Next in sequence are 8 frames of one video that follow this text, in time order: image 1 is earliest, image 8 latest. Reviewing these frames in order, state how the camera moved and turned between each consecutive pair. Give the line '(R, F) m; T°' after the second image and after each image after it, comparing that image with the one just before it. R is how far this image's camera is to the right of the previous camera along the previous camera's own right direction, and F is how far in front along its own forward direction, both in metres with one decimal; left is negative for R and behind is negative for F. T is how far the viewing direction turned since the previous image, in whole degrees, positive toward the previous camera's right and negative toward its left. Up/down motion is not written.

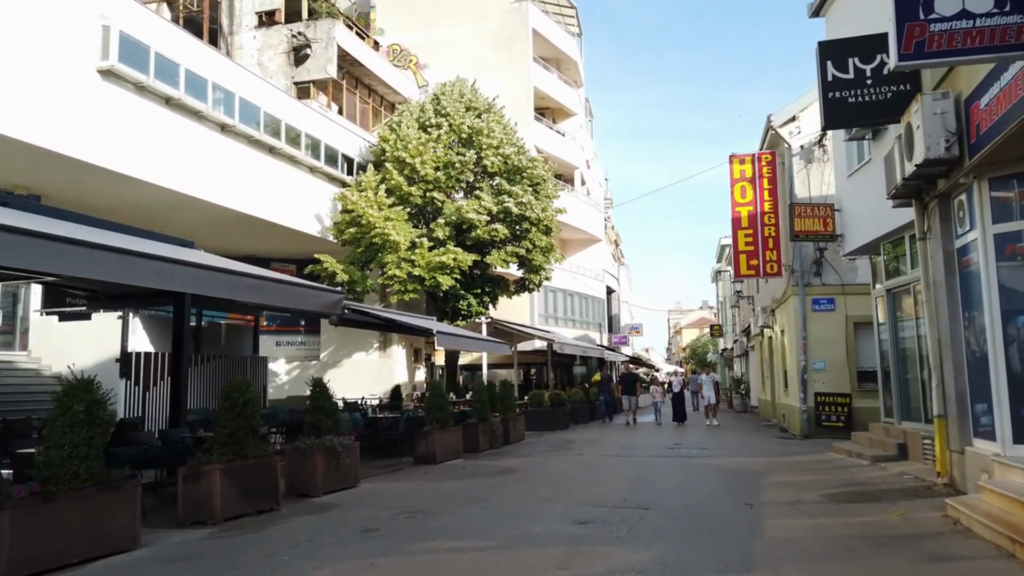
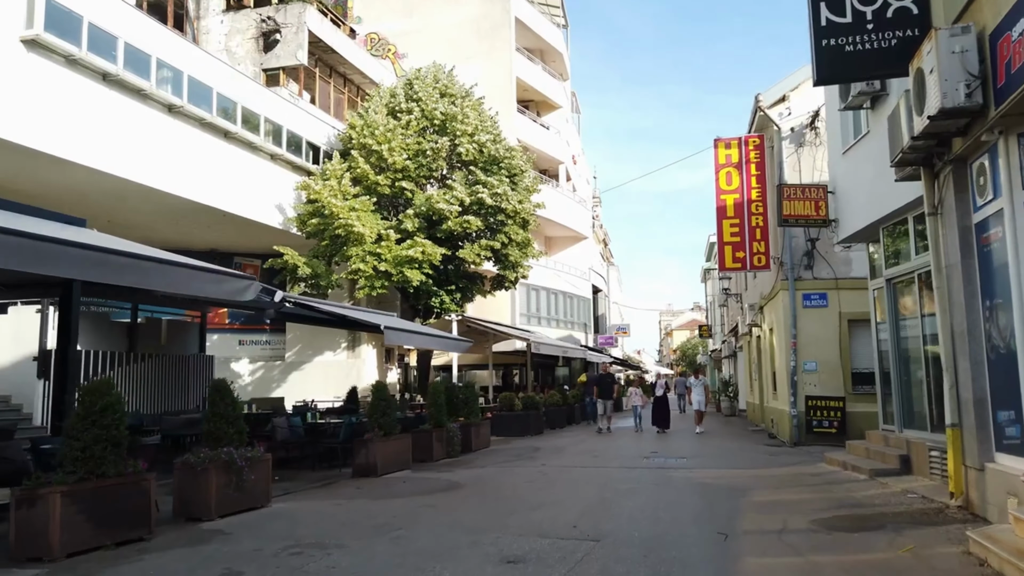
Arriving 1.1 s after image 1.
(+0.6, +1.5) m; +1°
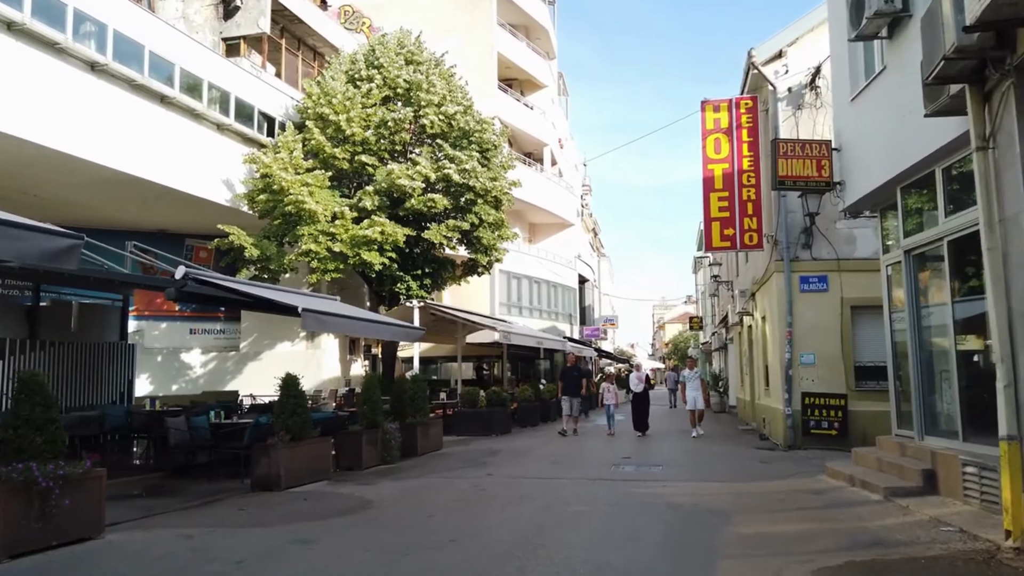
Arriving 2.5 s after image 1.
(+0.7, +2.0) m; 0°
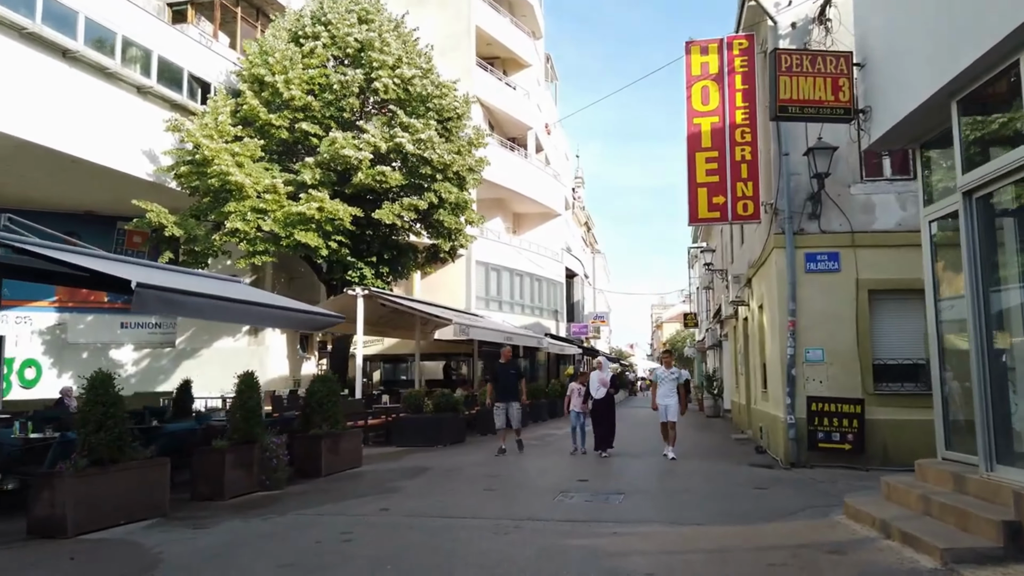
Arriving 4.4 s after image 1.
(+1.0, +2.7) m; 0°
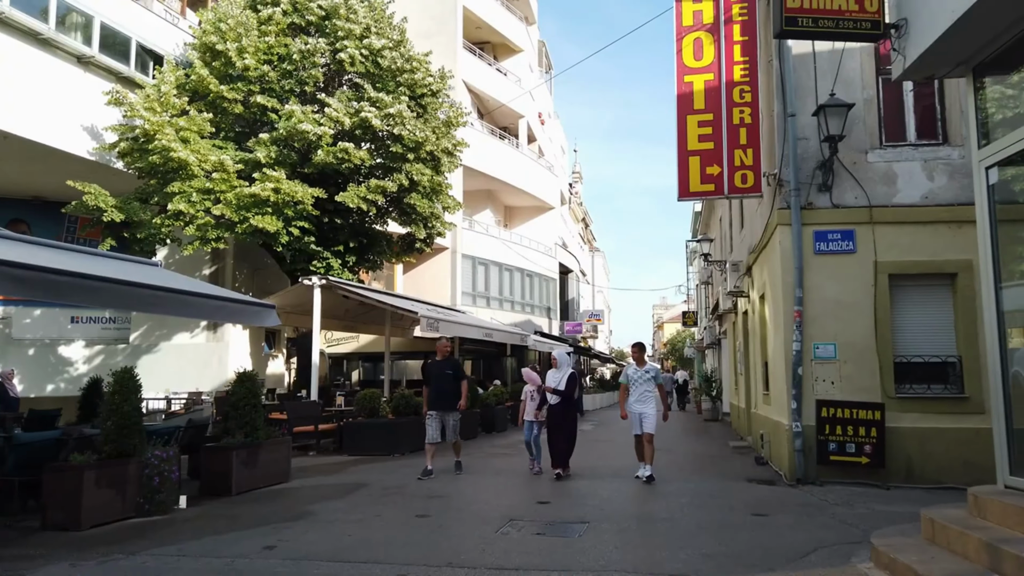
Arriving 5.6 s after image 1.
(+0.6, +1.7) m; 0°
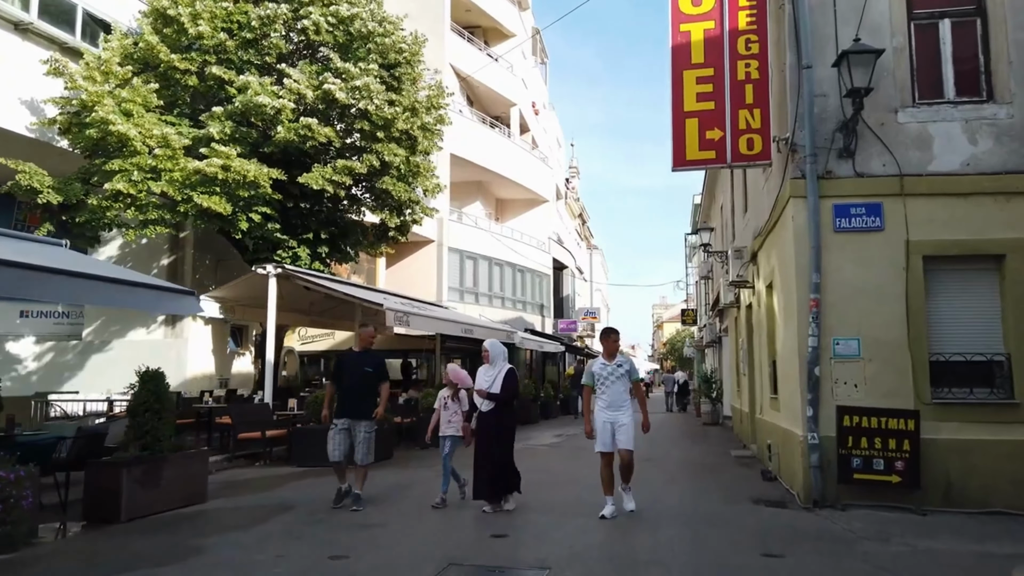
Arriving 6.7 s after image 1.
(+0.4, +1.6) m; 0°
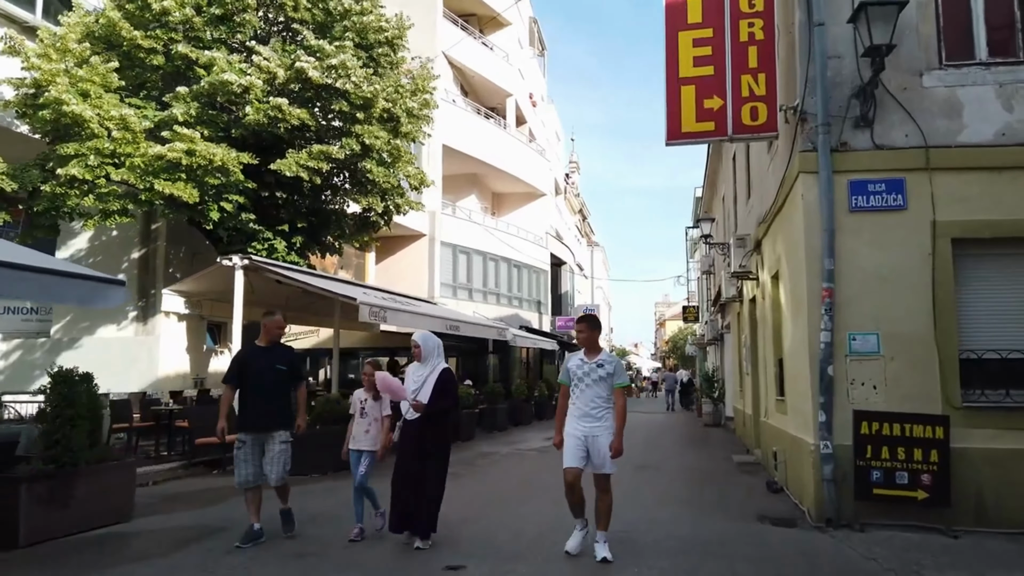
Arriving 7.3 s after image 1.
(+0.3, +1.0) m; 0°
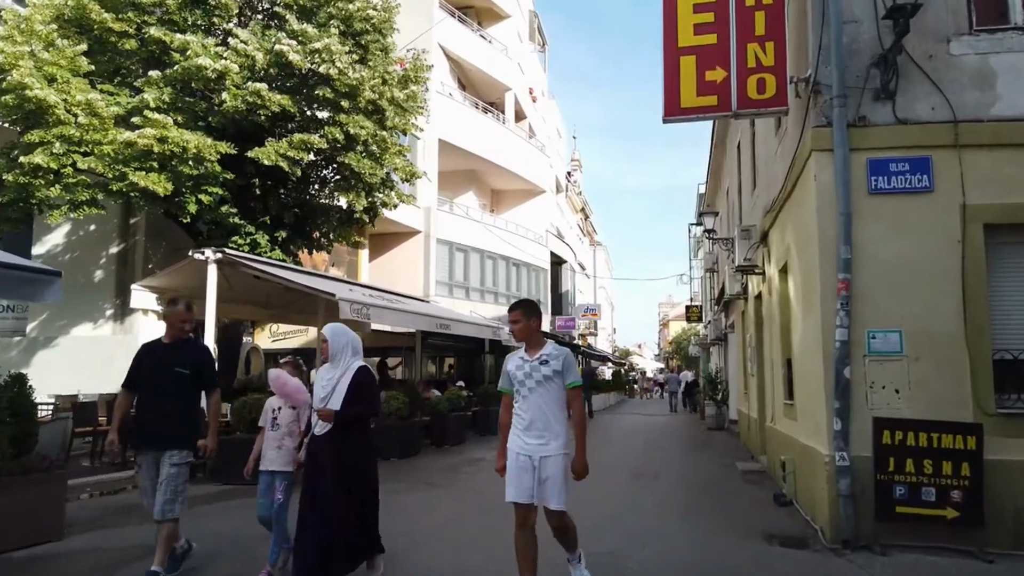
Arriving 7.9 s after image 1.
(+0.2, +0.8) m; 0°
